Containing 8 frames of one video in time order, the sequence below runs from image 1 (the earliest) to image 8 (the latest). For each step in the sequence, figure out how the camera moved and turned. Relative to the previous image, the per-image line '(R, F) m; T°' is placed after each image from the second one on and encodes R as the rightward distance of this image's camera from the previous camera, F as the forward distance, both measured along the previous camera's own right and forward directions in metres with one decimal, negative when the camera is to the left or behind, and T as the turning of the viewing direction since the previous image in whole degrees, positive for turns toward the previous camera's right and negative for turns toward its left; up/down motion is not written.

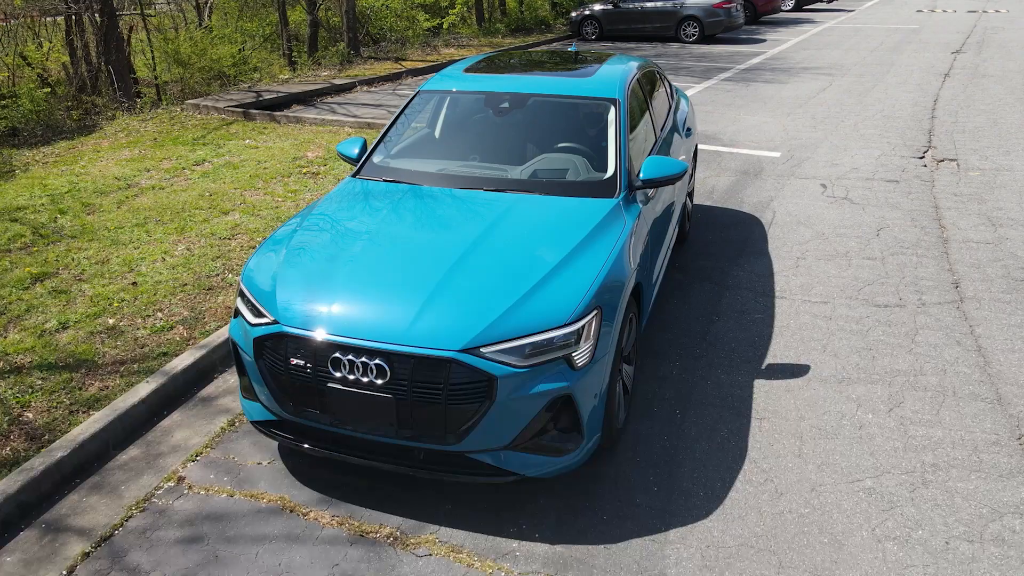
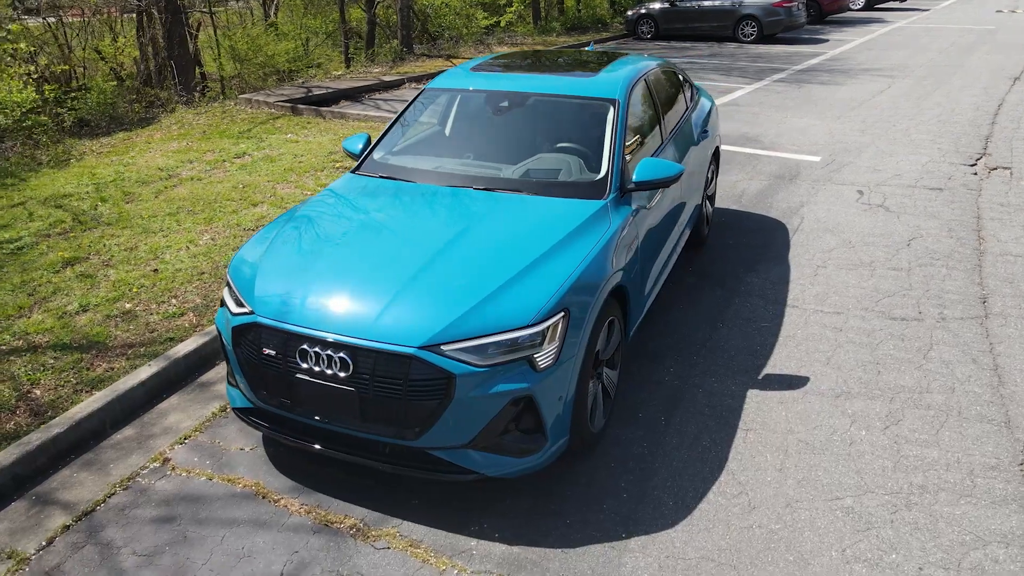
(+0.4, 0.0) m; -5°
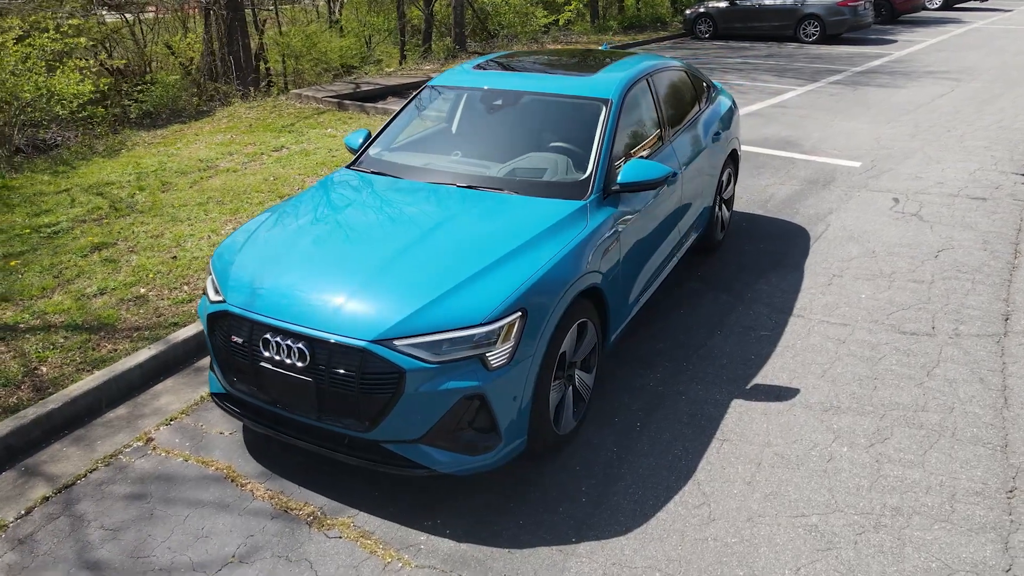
(+0.4, 0.0) m; -5°
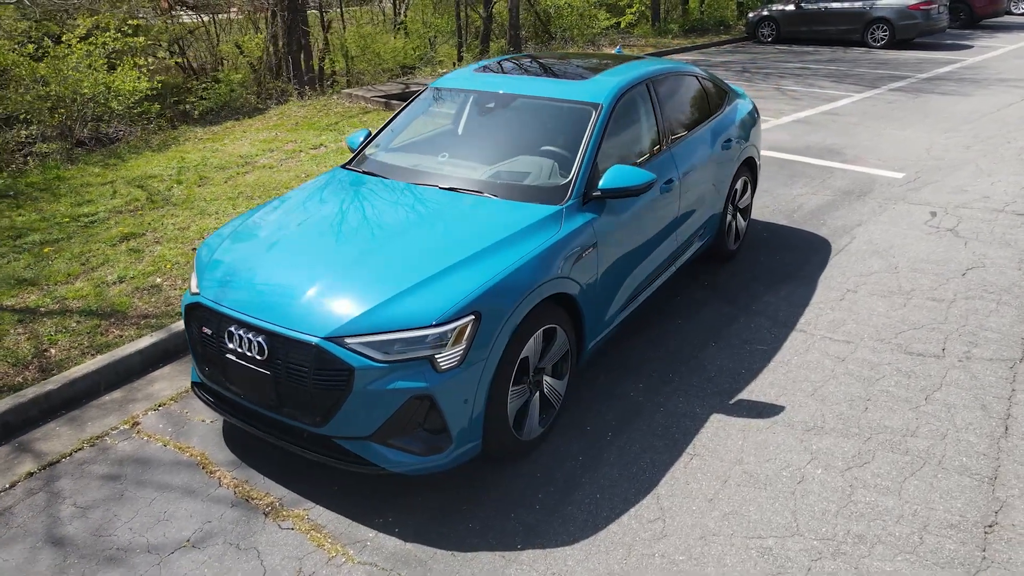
(+0.4, 0.0) m; -5°
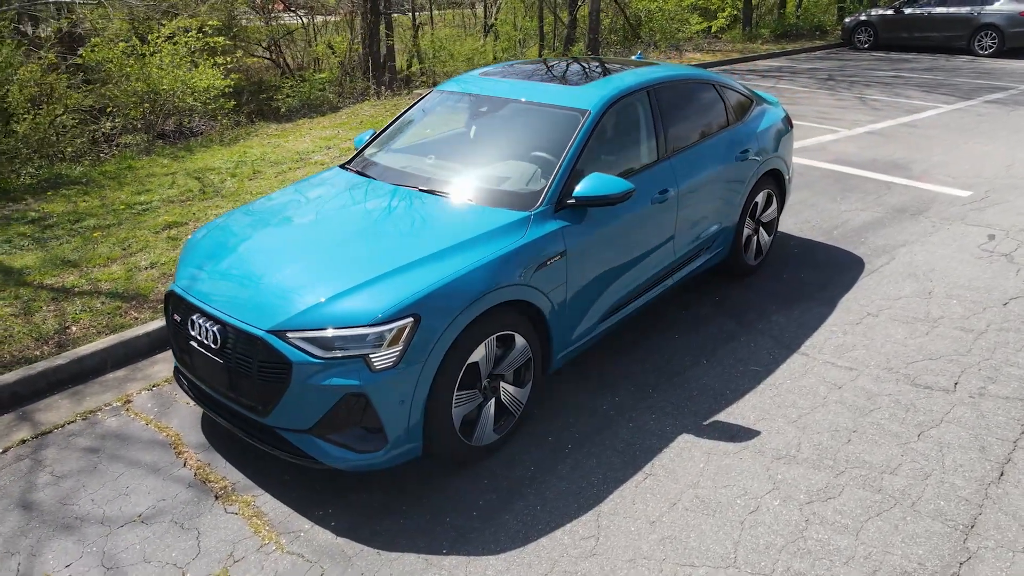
(+0.6, +0.1) m; -7°
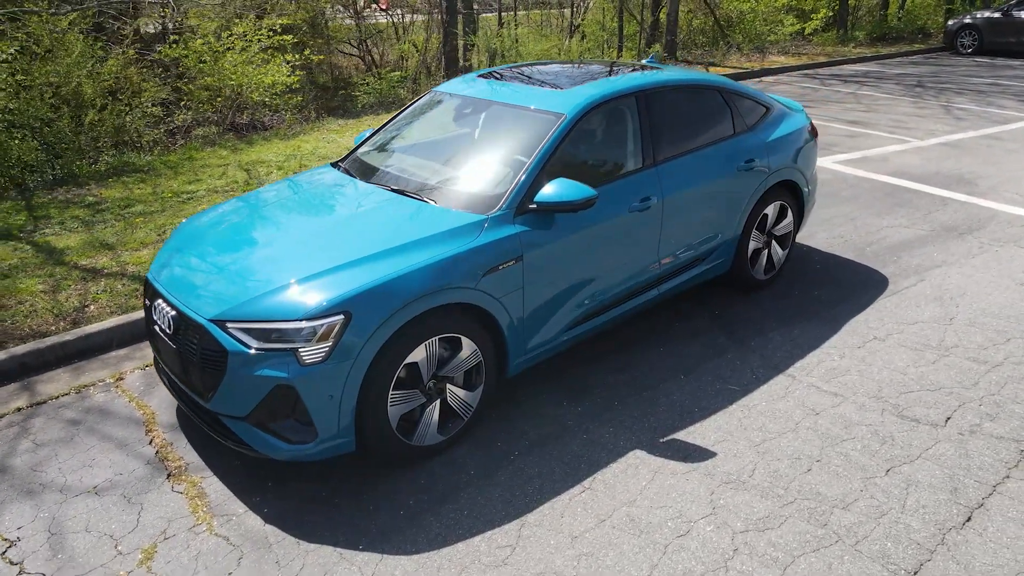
(+0.6, +0.1) m; -7°
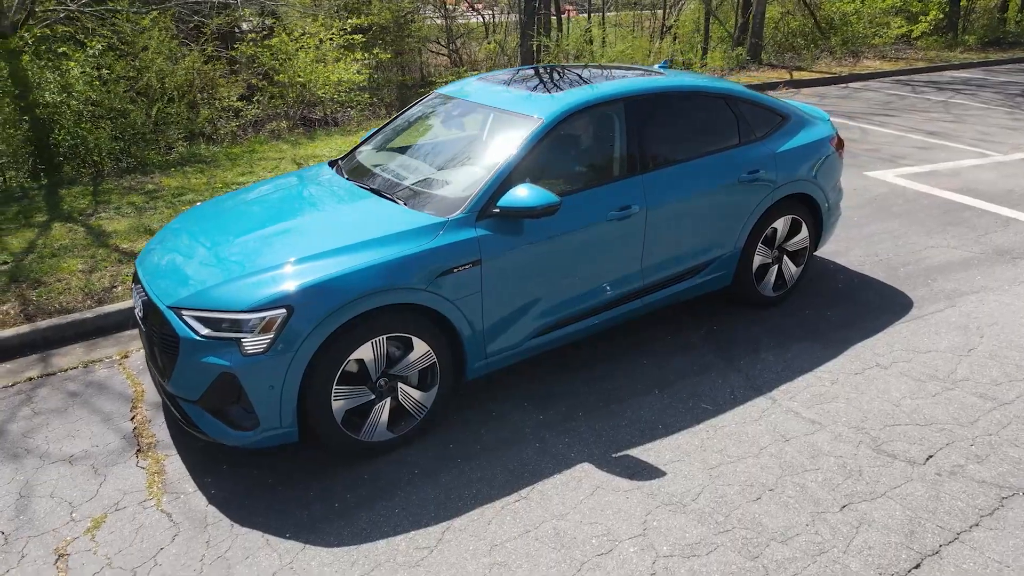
(+0.6, 0.0) m; -7°
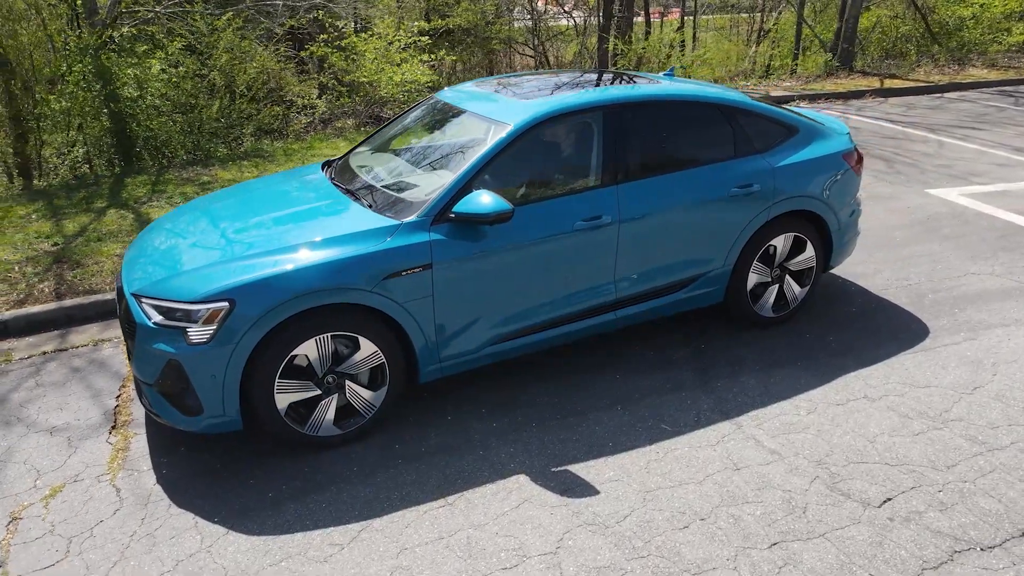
(+0.7, +0.1) m; -7°
